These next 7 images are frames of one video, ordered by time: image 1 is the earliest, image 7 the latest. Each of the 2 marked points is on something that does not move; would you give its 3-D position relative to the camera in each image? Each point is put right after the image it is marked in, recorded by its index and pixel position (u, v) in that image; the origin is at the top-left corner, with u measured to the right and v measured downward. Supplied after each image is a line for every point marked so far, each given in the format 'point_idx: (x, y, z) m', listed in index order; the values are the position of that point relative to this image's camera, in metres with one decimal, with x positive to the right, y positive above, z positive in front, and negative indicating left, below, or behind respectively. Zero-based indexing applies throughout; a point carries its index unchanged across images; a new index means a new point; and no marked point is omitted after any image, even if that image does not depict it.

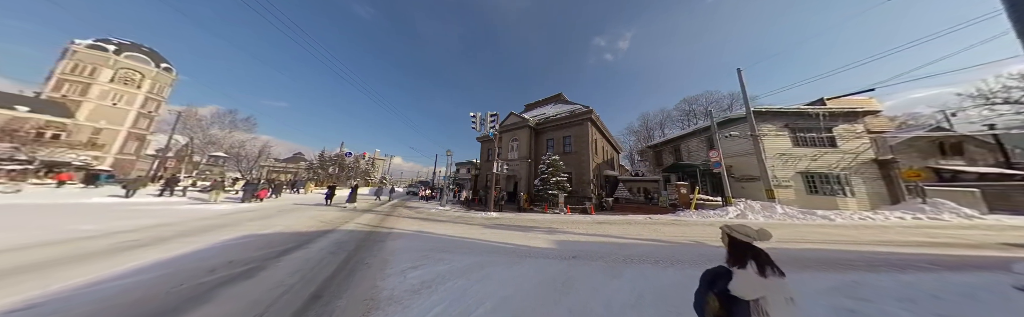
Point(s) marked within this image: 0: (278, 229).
0: (-10.2, -3.1, +7.4) m
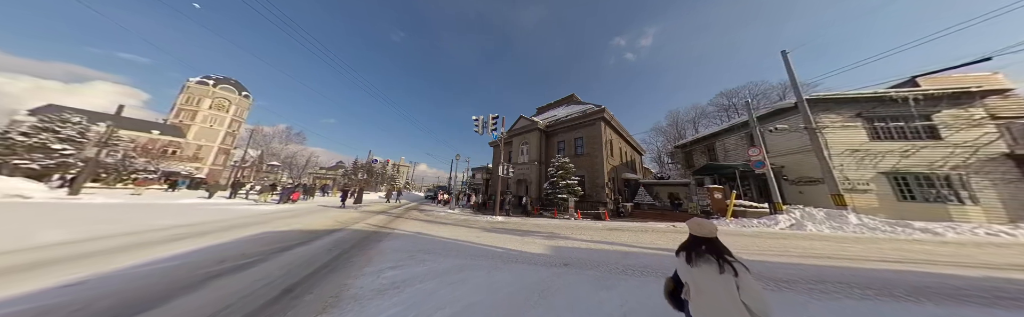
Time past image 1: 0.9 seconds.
0: (-10.4, -3.3, +8.3) m
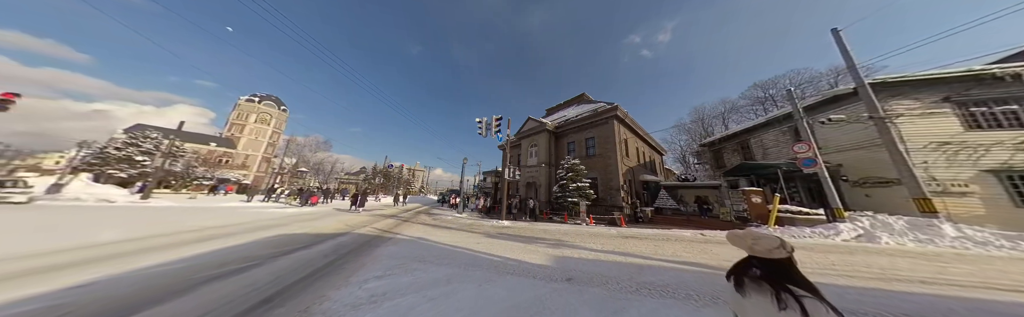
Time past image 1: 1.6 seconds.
0: (-10.3, -3.6, +8.6) m
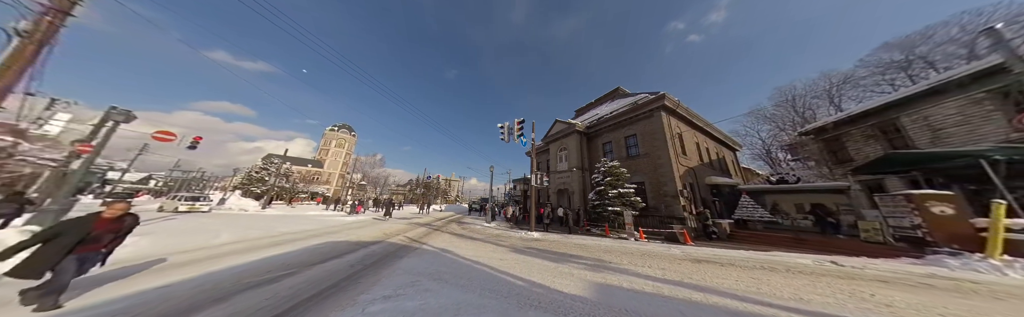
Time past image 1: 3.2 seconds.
0: (-8.8, -4.3, +9.3) m
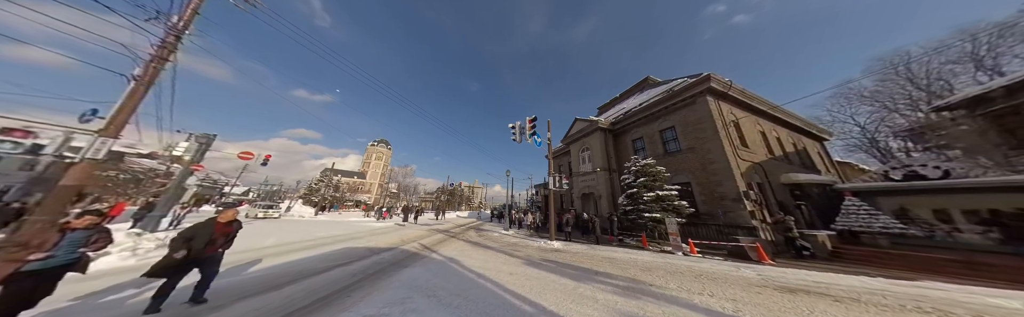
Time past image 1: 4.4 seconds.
0: (-8.0, -4.7, +9.5) m
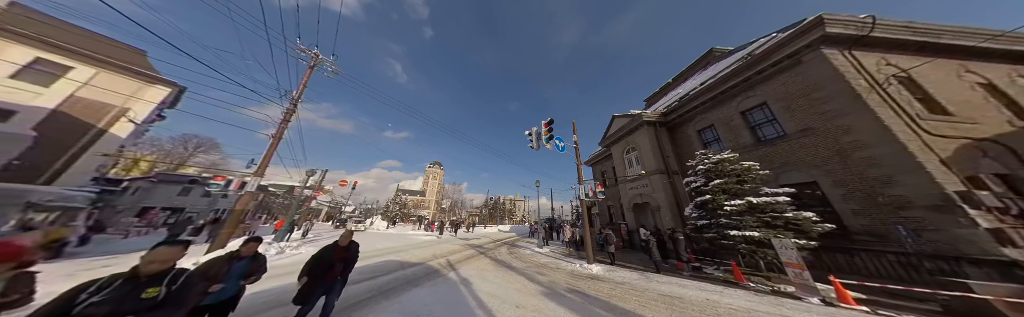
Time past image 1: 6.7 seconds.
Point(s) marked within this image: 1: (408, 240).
0: (-6.4, -5.9, +10.2) m
1: (-11.4, -8.9, +18.8) m
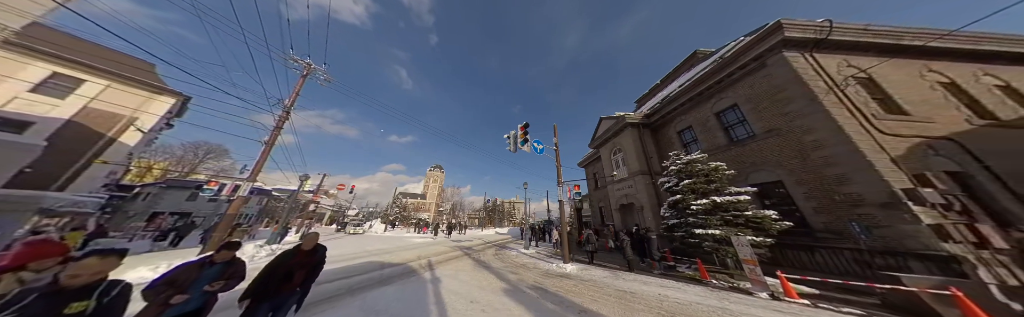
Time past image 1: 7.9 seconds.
0: (-7.5, -6.1, +10.5) m
1: (-12.3, -9.4, +19.1) m
